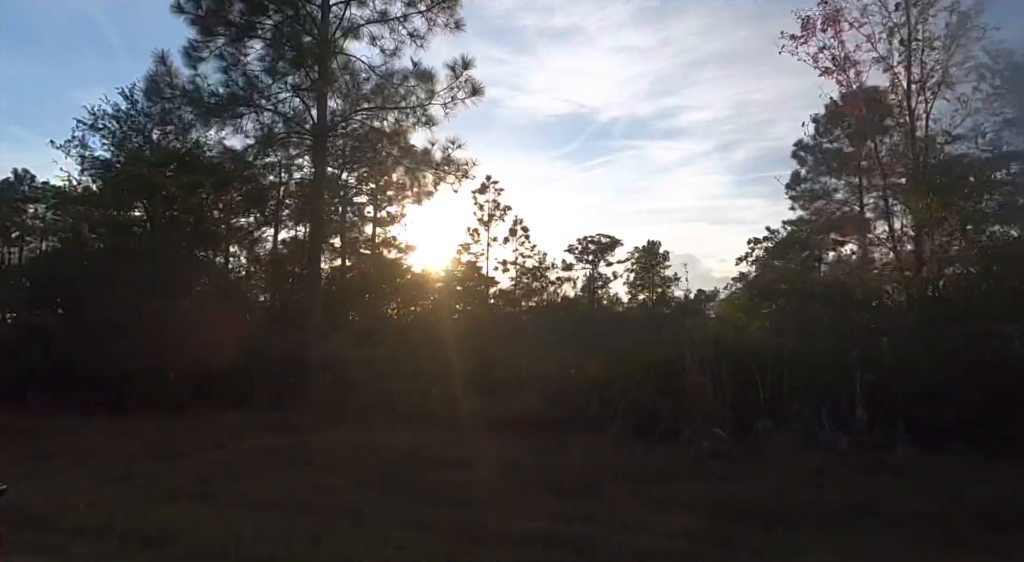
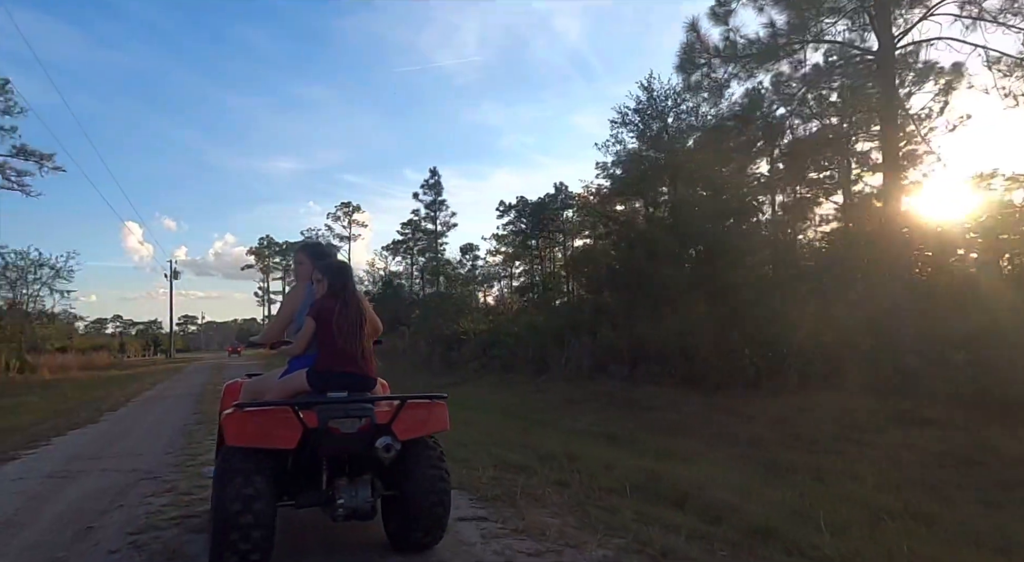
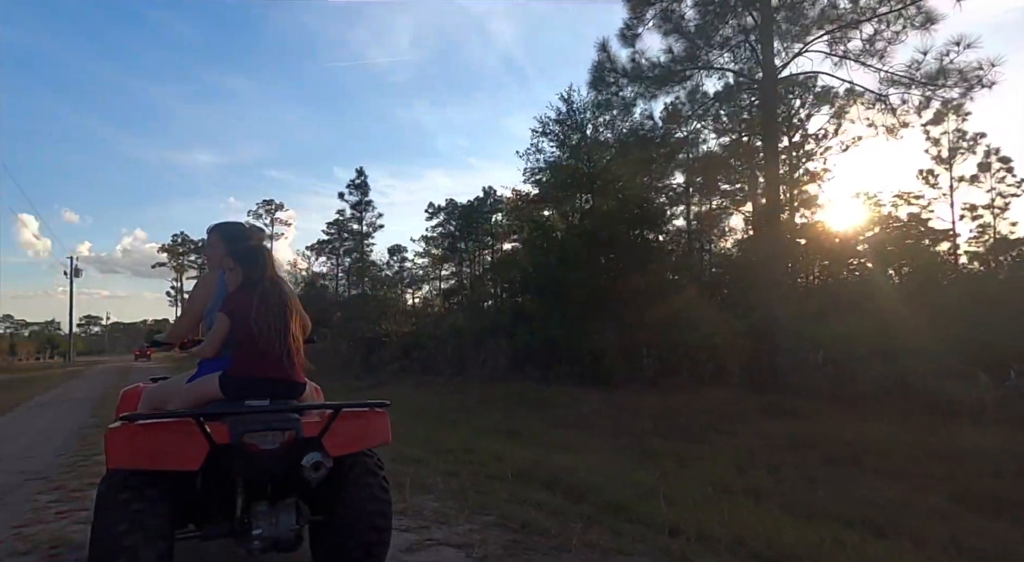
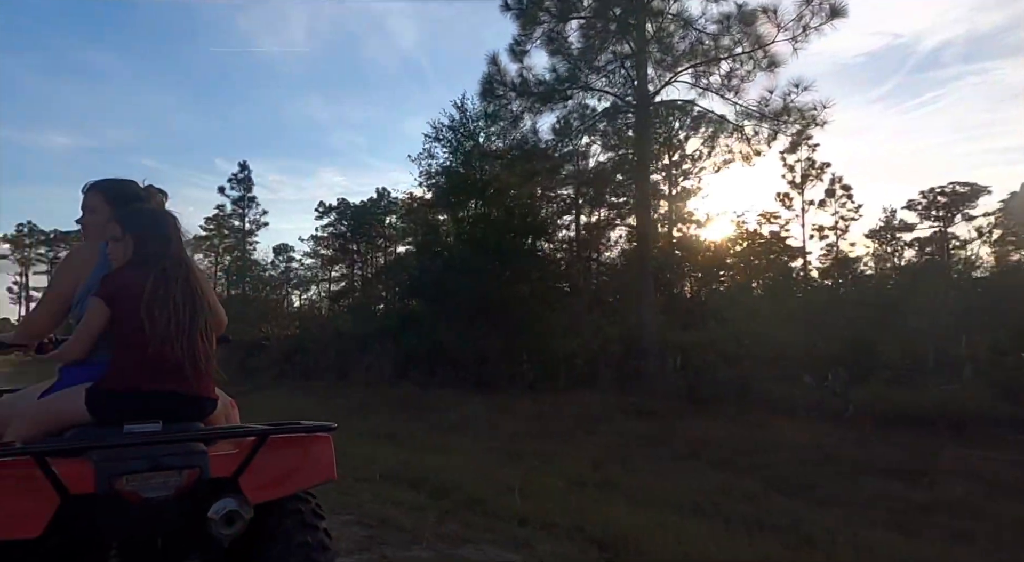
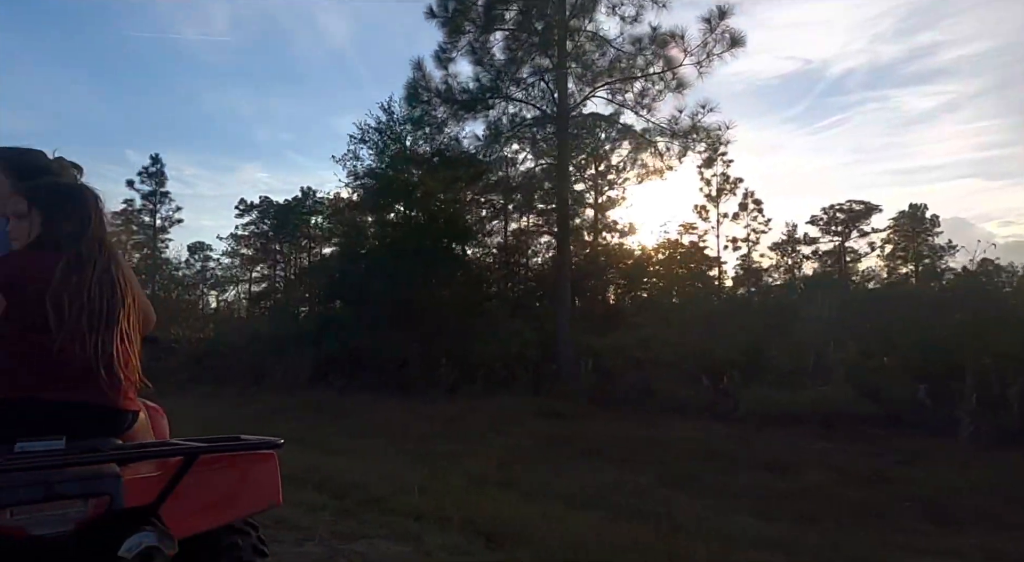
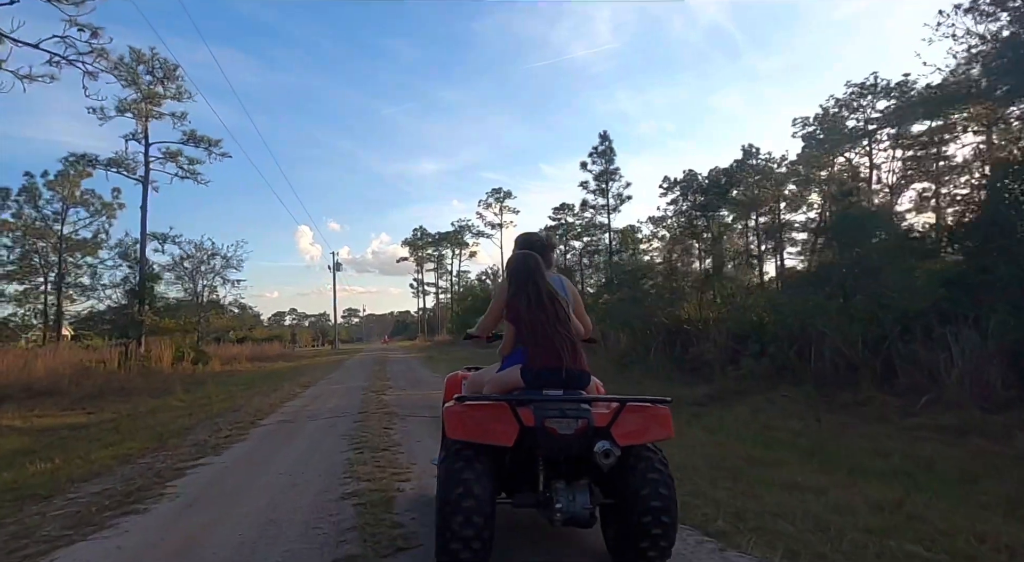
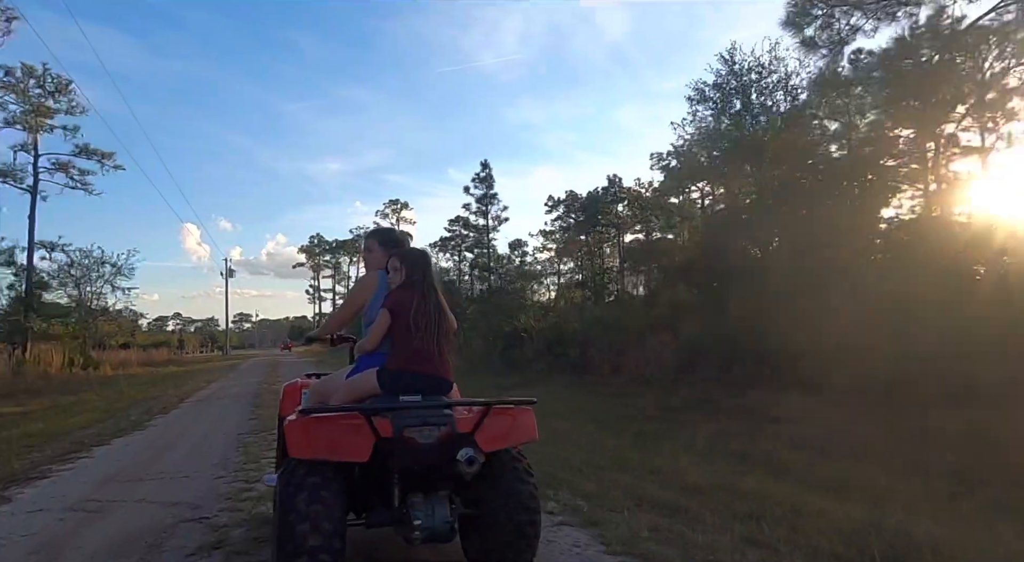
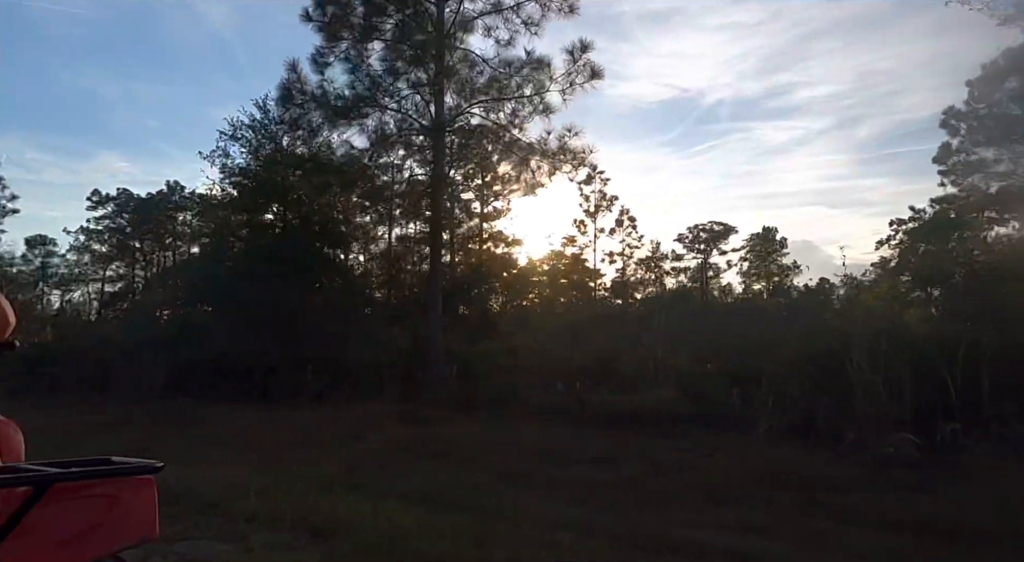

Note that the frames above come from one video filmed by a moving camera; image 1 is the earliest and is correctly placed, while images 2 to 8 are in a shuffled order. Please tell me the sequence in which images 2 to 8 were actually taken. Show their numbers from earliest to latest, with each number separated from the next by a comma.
8, 5, 4, 3, 2, 7, 6
